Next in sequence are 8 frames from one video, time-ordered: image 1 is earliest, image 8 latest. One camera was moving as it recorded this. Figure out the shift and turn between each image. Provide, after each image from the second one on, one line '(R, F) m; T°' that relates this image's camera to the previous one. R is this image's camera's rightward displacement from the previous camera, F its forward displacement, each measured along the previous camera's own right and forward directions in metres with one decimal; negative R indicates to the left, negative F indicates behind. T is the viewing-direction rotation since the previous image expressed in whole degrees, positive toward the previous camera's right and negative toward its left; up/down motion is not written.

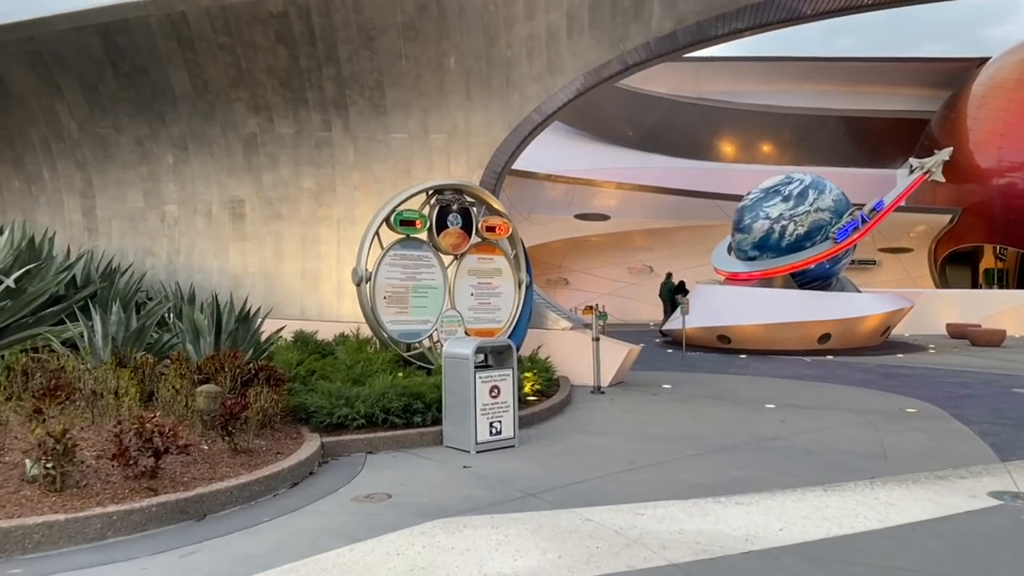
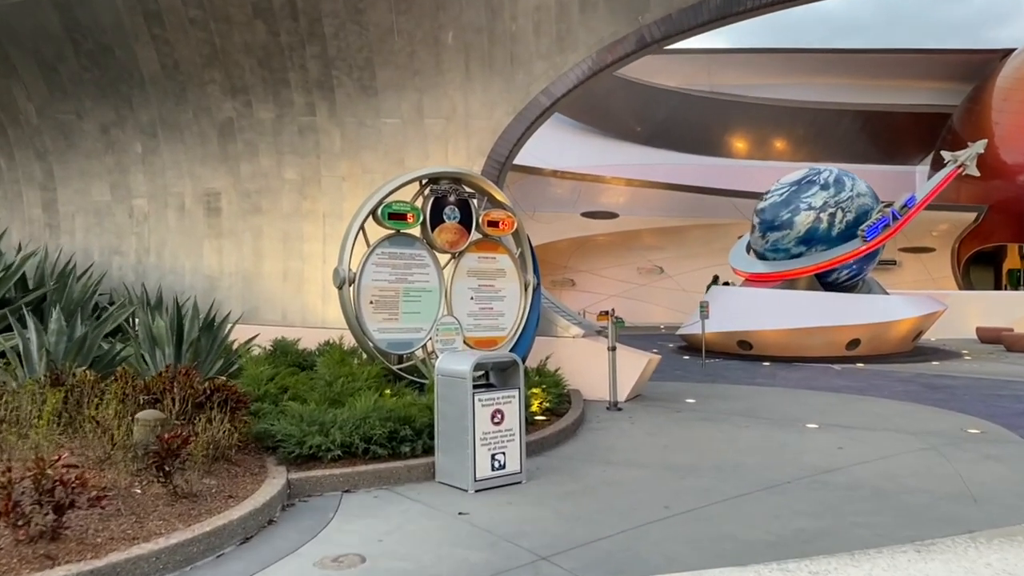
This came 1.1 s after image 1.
(0.0, +1.2) m; 0°
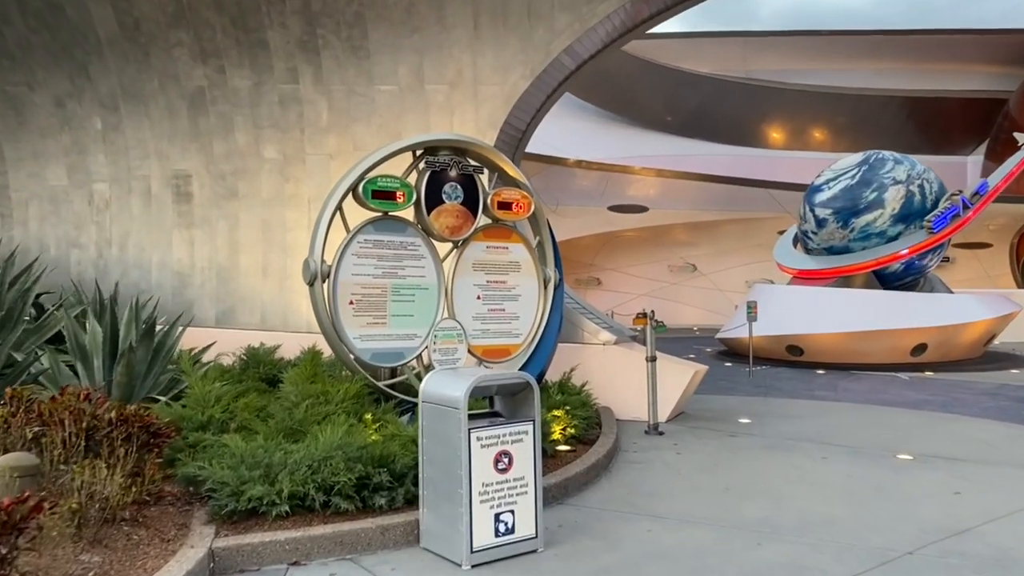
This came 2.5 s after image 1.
(+0.1, +1.6) m; -2°
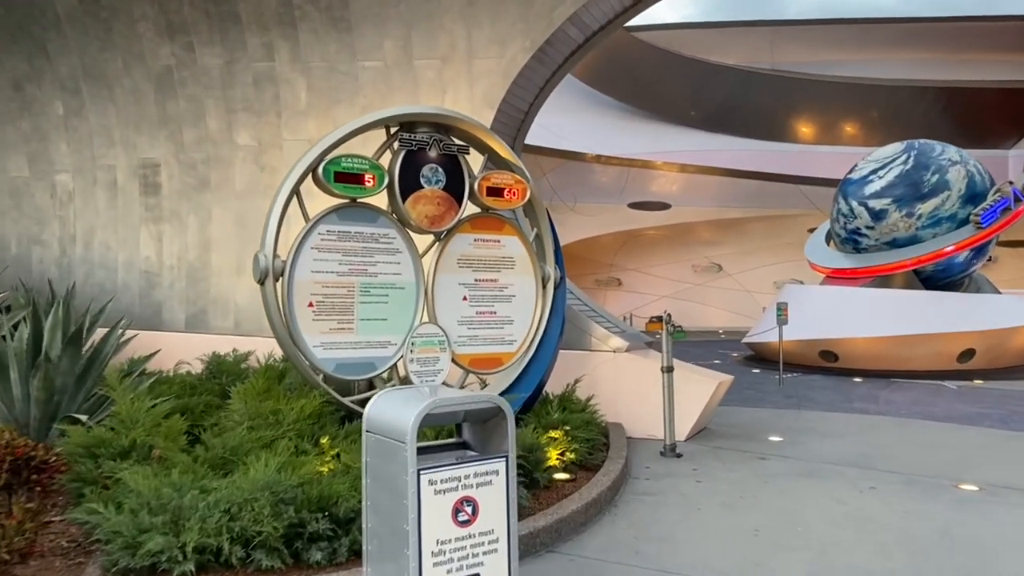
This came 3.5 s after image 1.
(+0.2, +1.0) m; -2°
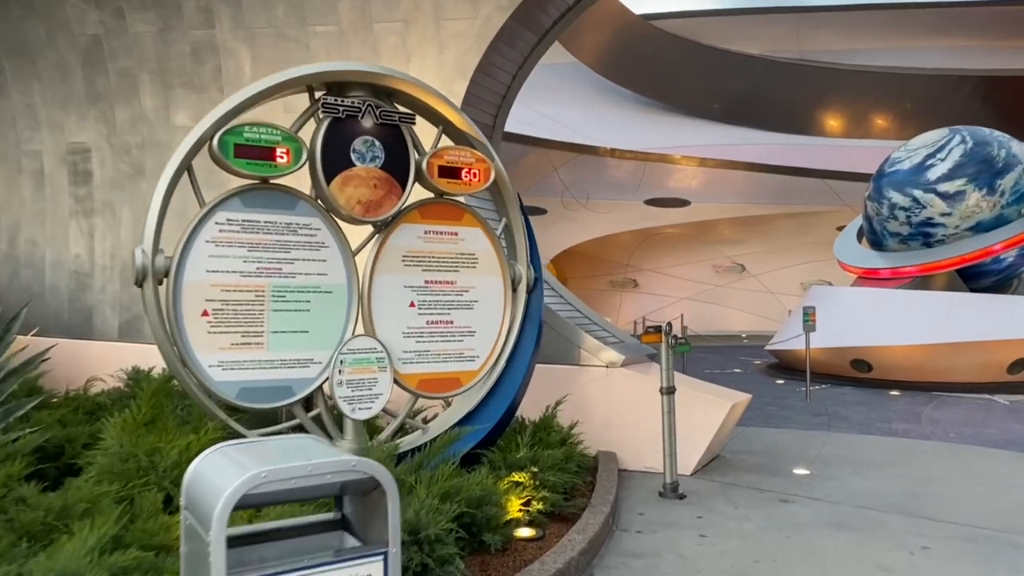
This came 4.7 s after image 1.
(+0.4, +1.2) m; -2°
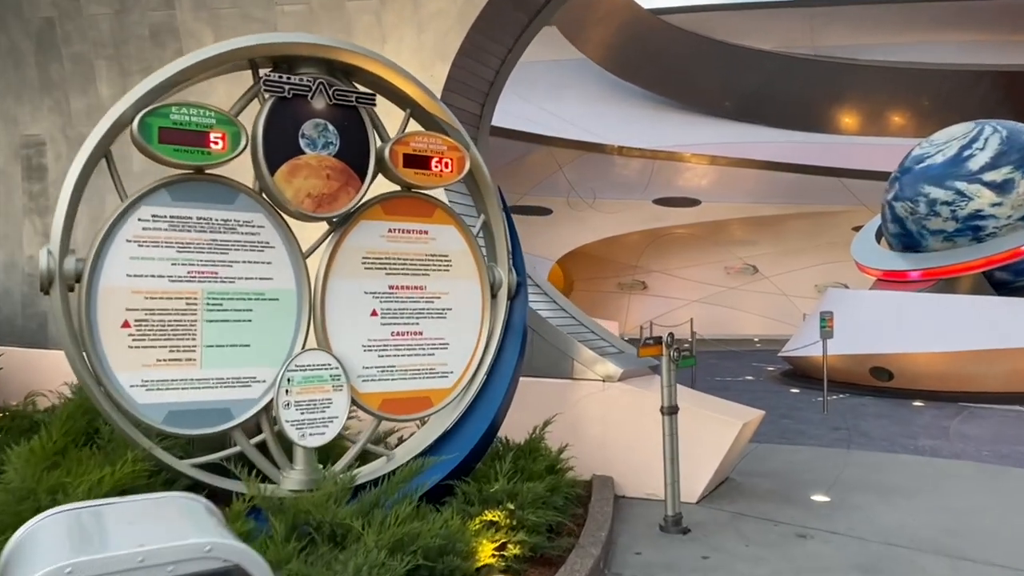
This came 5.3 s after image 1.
(+0.2, +0.6) m; -1°
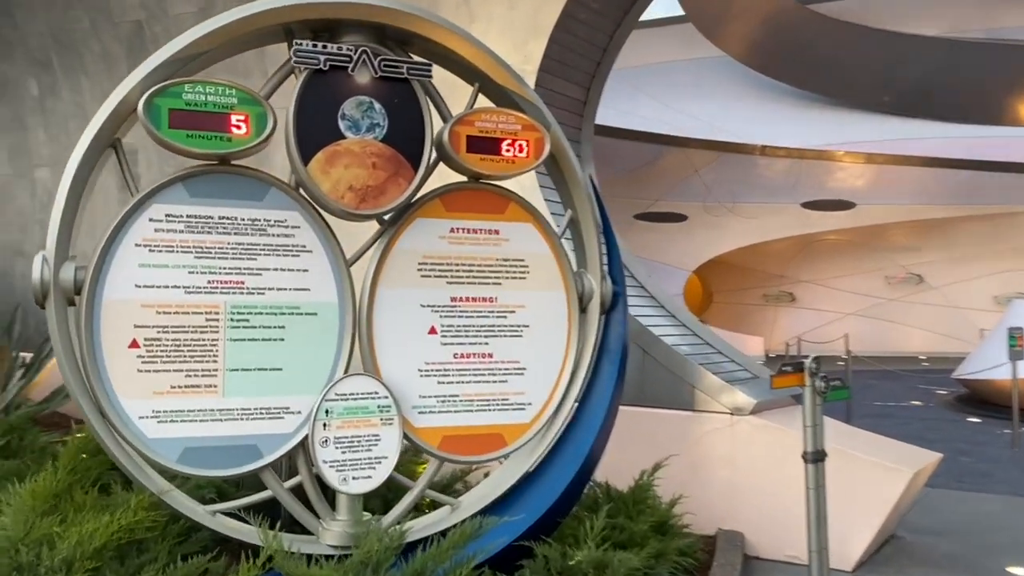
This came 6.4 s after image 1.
(+0.2, +0.8) m; -10°
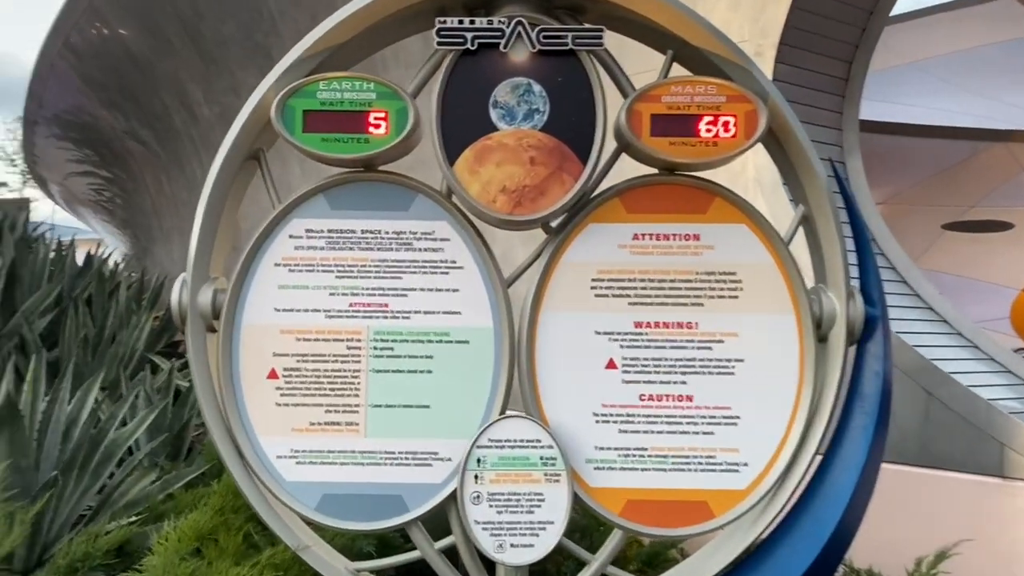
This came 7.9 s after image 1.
(+0.3, +0.7) m; -20°
